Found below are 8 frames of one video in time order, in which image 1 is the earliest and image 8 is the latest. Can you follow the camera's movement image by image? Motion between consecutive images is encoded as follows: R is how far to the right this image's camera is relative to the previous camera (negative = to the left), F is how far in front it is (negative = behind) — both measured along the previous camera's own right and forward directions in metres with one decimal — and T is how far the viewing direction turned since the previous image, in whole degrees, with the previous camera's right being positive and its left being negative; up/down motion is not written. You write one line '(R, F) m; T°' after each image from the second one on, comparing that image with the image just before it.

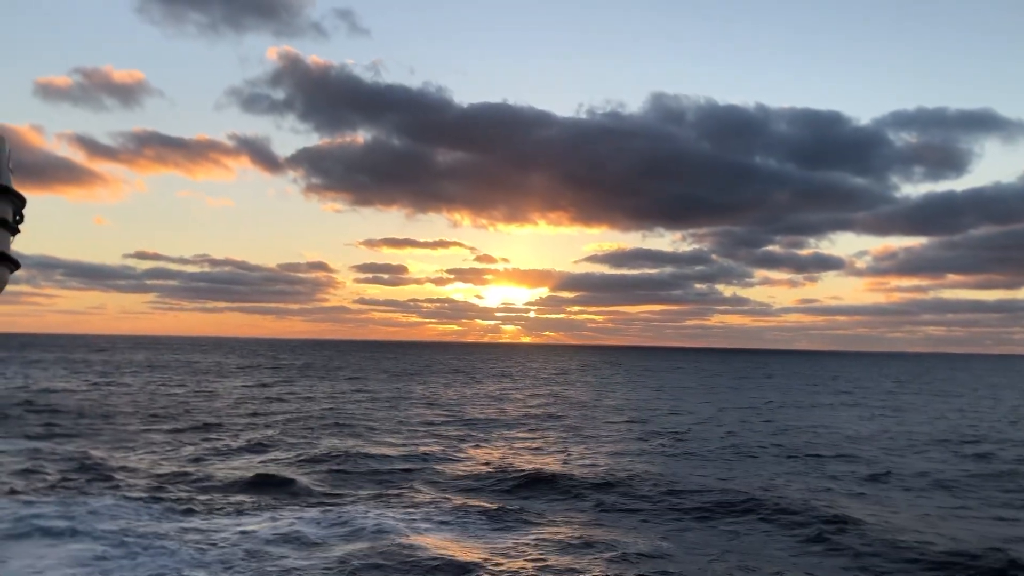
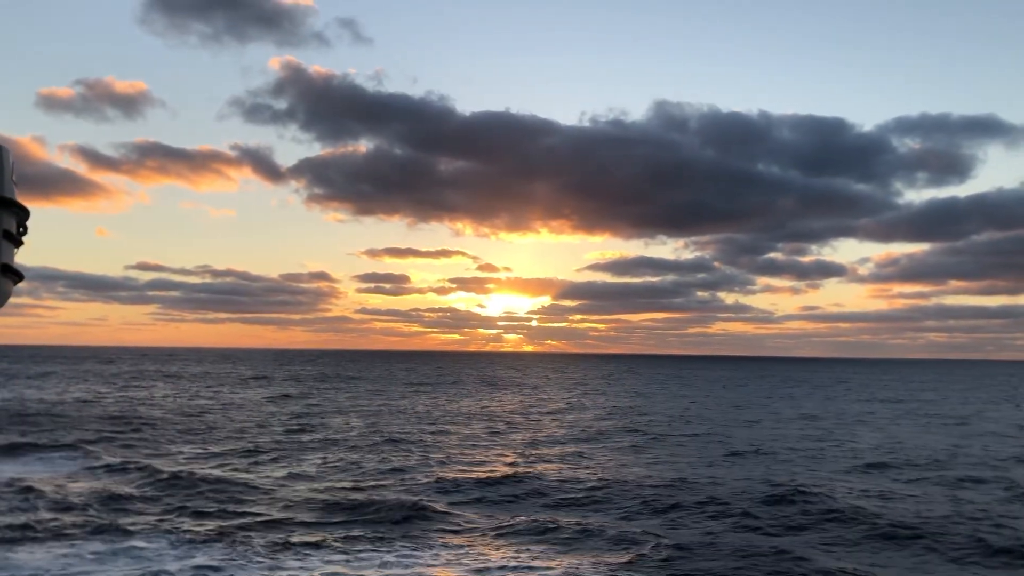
(-3.0, +3.2) m; 0°
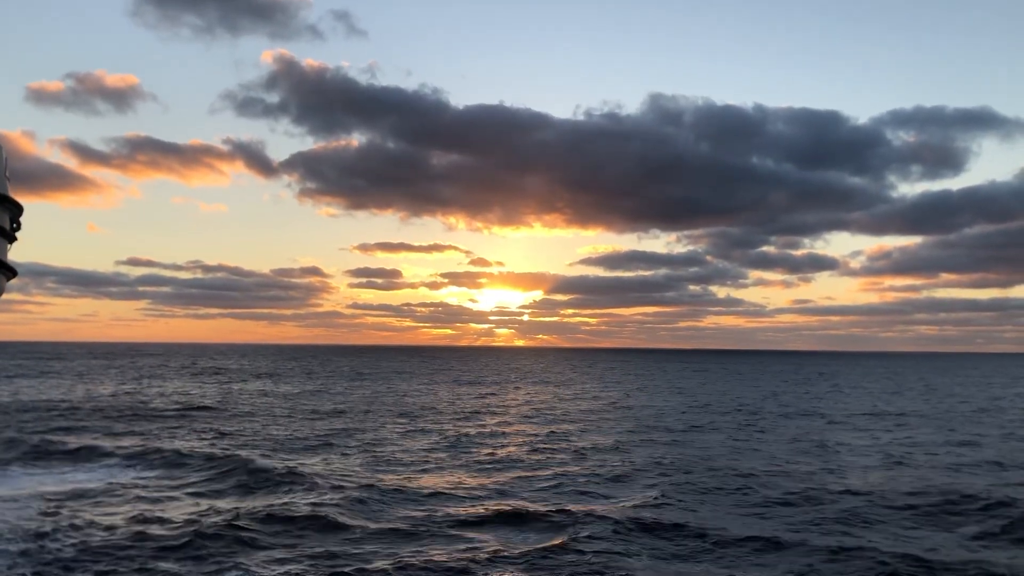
(-4.0, +2.3) m; +1°
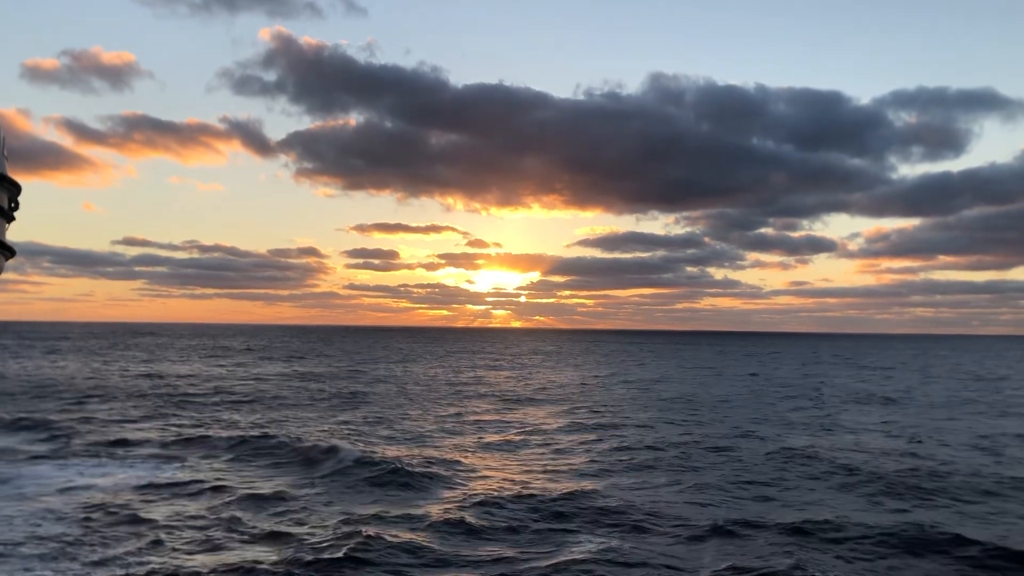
(-3.1, +0.2) m; 0°
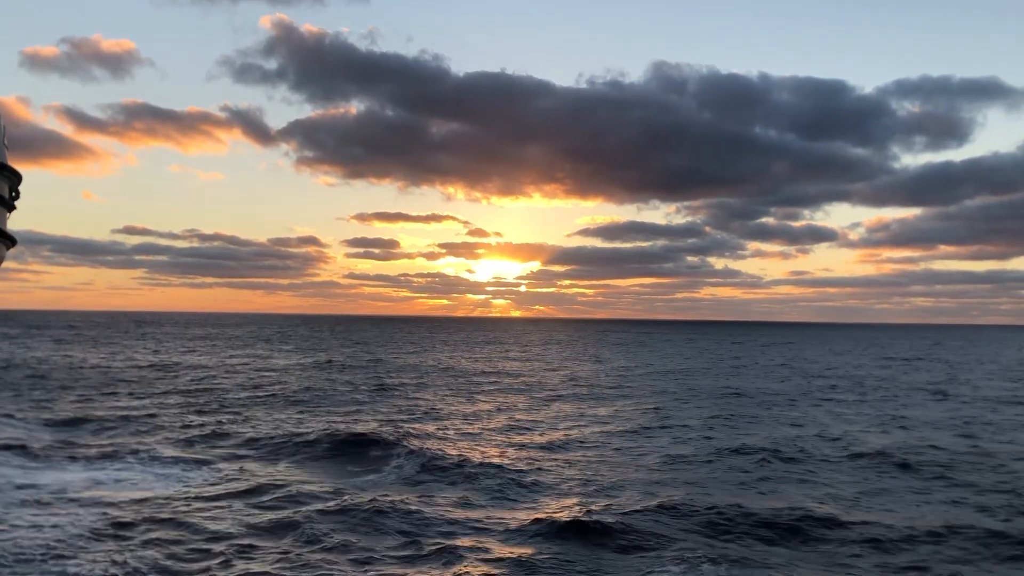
(-2.0, -0.4) m; 0°
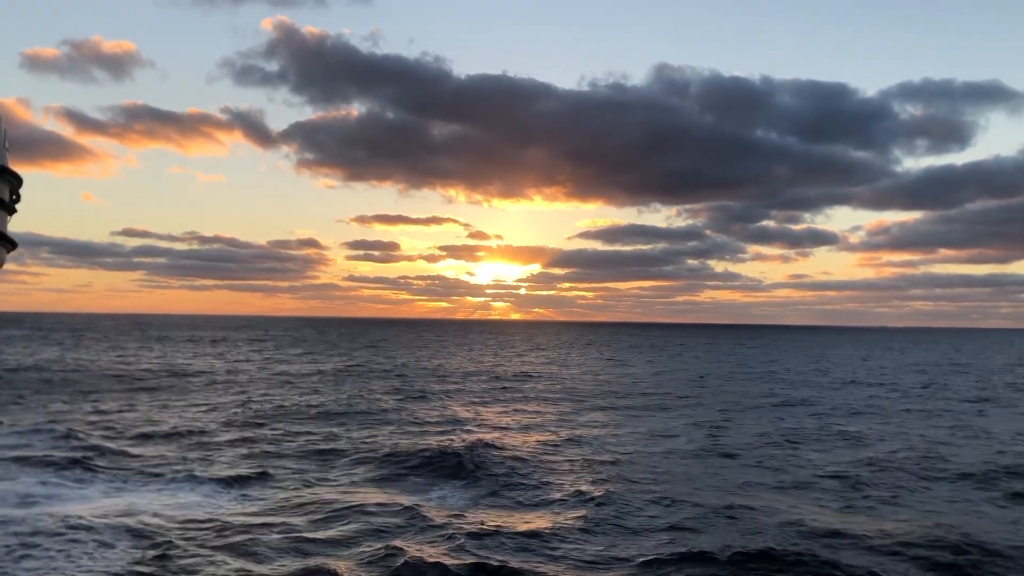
(-2.8, +2.9) m; 0°
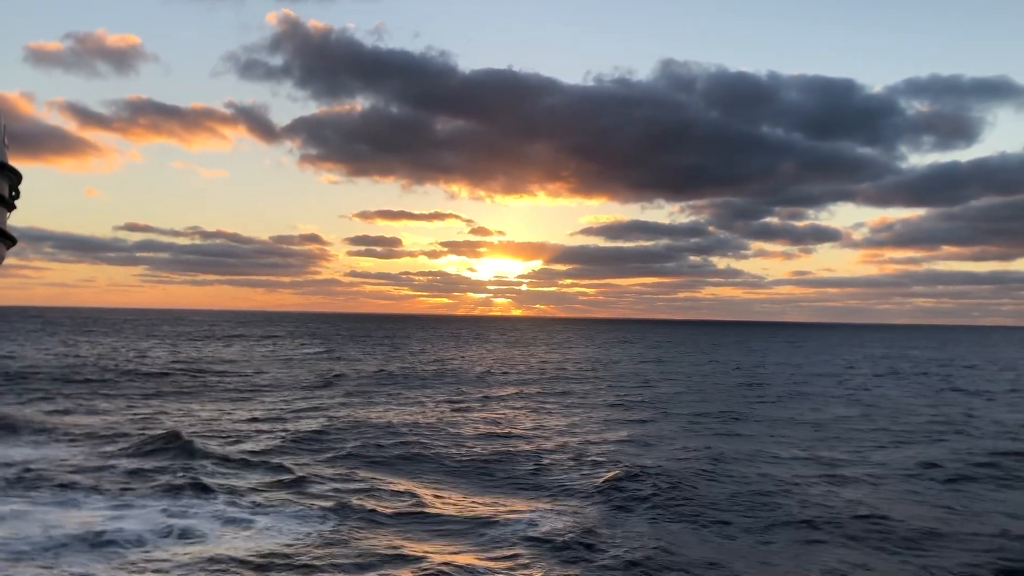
(-4.0, +3.5) m; 0°
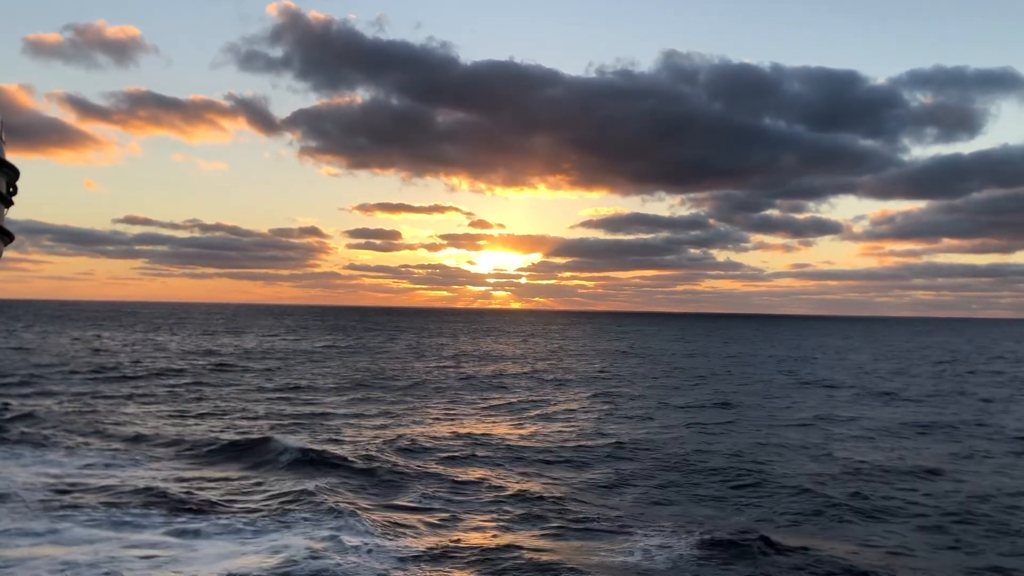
(-3.4, +1.8) m; 0°
